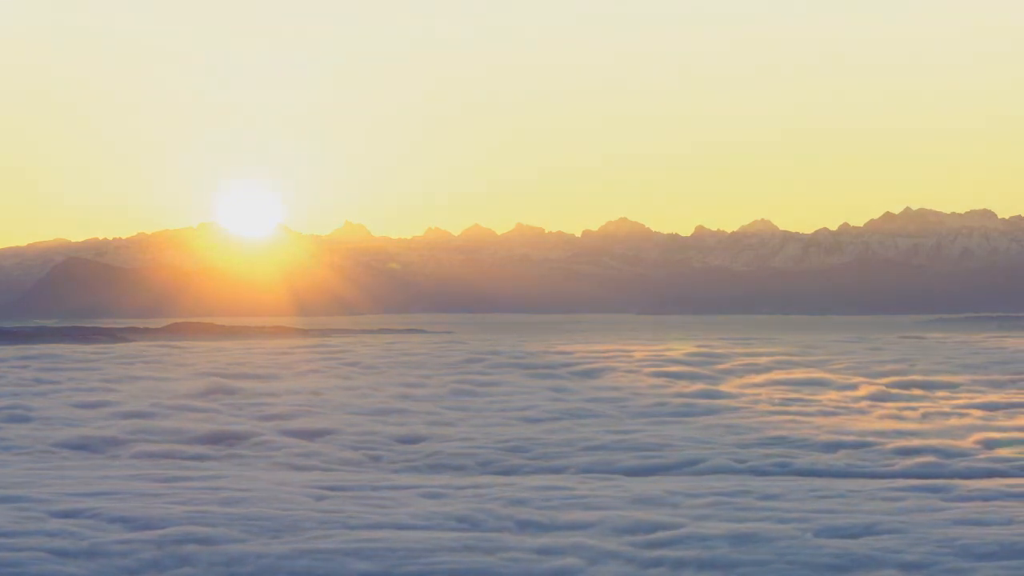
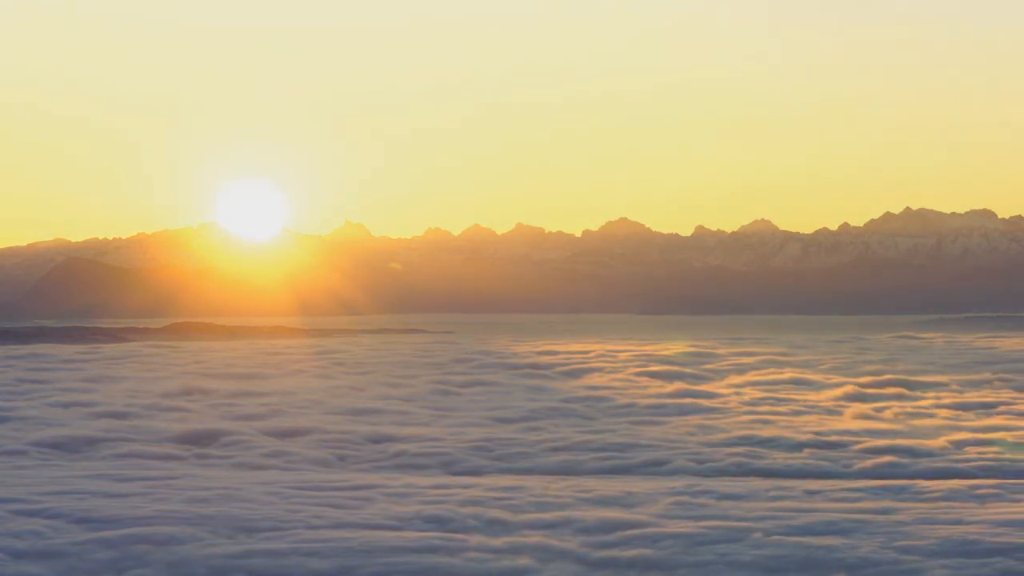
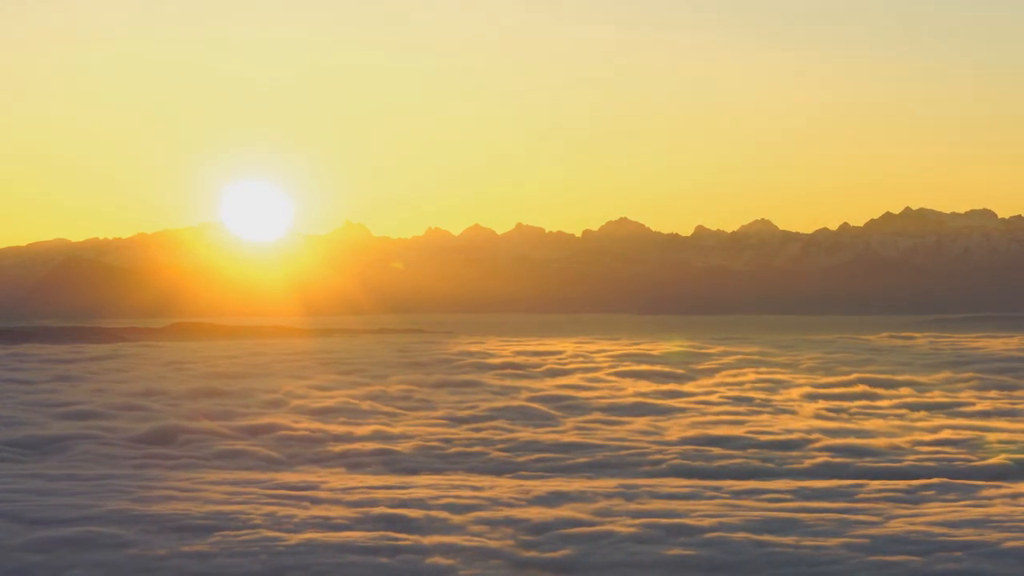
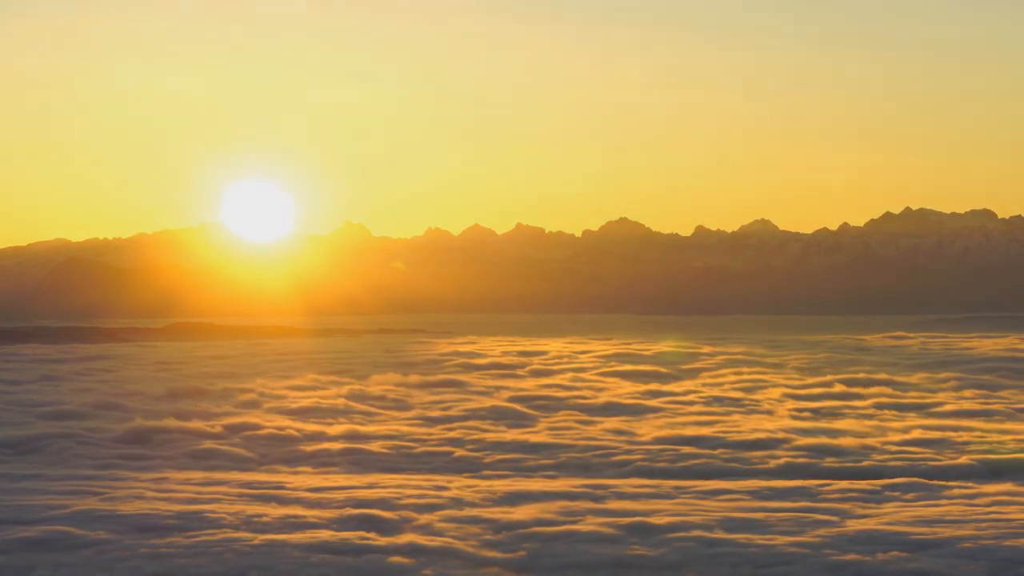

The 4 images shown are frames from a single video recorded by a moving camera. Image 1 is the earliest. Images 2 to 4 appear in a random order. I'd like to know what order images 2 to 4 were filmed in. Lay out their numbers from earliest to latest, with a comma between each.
2, 3, 4
